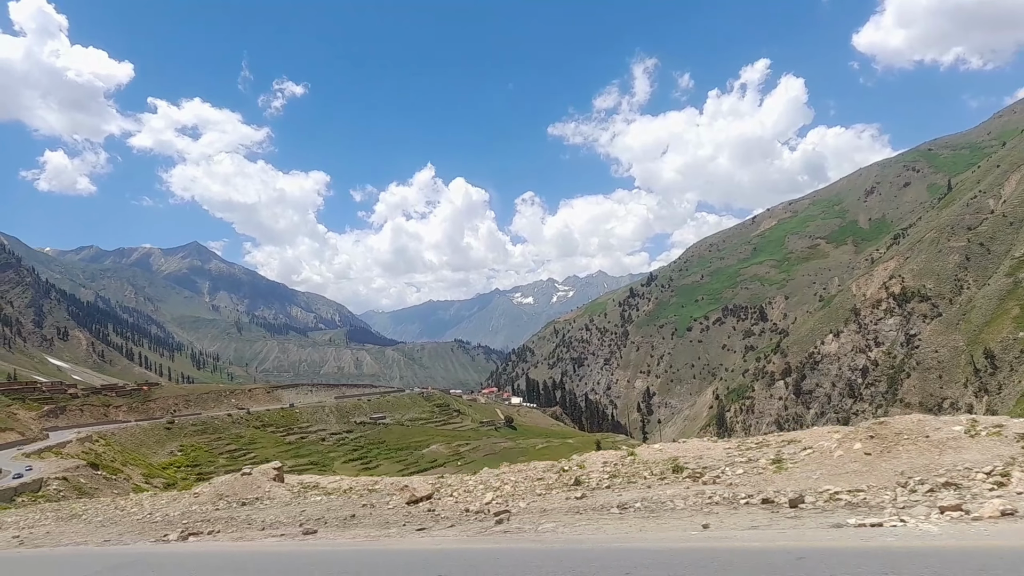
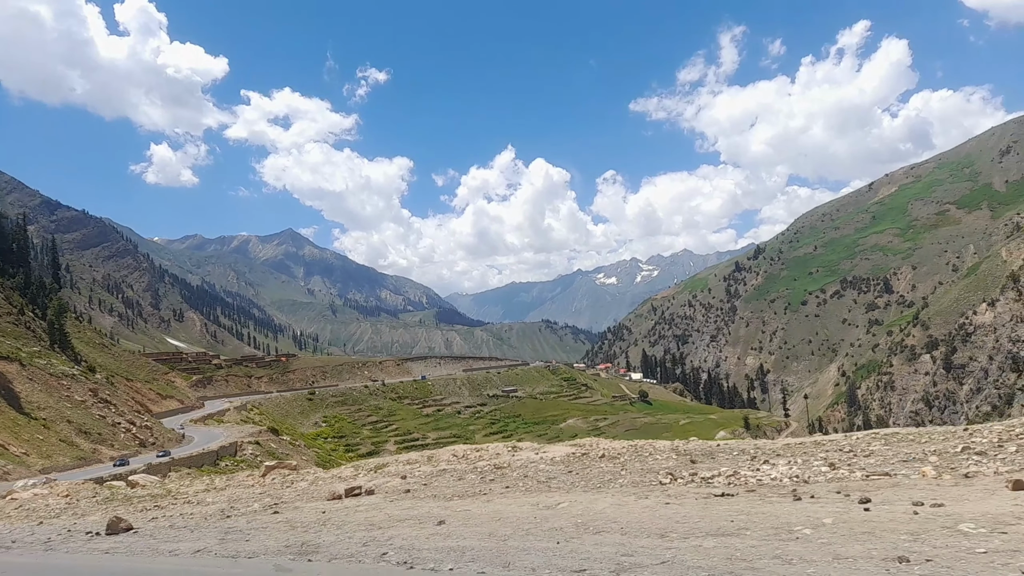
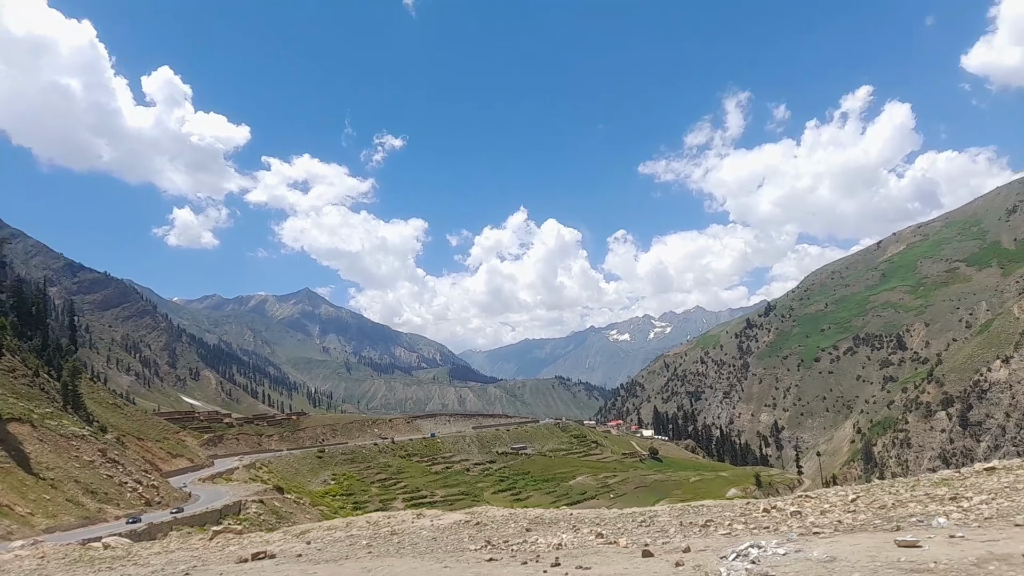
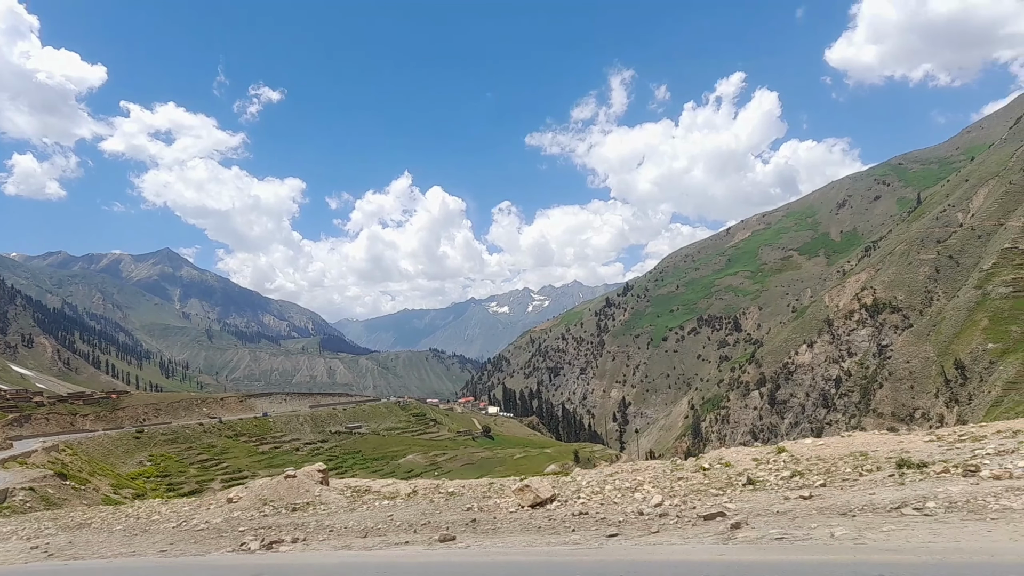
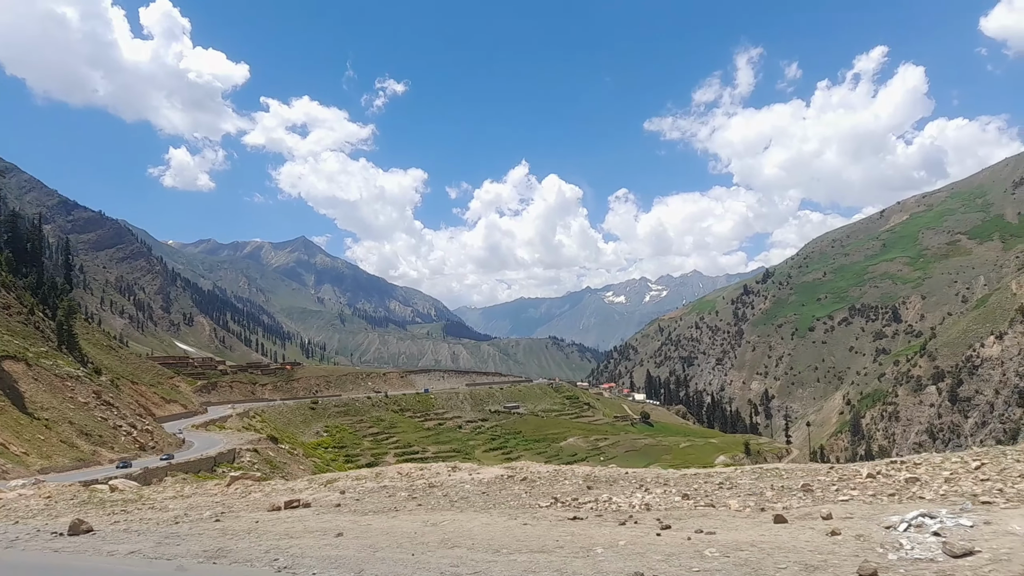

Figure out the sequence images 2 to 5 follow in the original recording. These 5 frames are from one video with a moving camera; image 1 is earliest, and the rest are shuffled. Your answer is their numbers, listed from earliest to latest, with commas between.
4, 3, 5, 2
